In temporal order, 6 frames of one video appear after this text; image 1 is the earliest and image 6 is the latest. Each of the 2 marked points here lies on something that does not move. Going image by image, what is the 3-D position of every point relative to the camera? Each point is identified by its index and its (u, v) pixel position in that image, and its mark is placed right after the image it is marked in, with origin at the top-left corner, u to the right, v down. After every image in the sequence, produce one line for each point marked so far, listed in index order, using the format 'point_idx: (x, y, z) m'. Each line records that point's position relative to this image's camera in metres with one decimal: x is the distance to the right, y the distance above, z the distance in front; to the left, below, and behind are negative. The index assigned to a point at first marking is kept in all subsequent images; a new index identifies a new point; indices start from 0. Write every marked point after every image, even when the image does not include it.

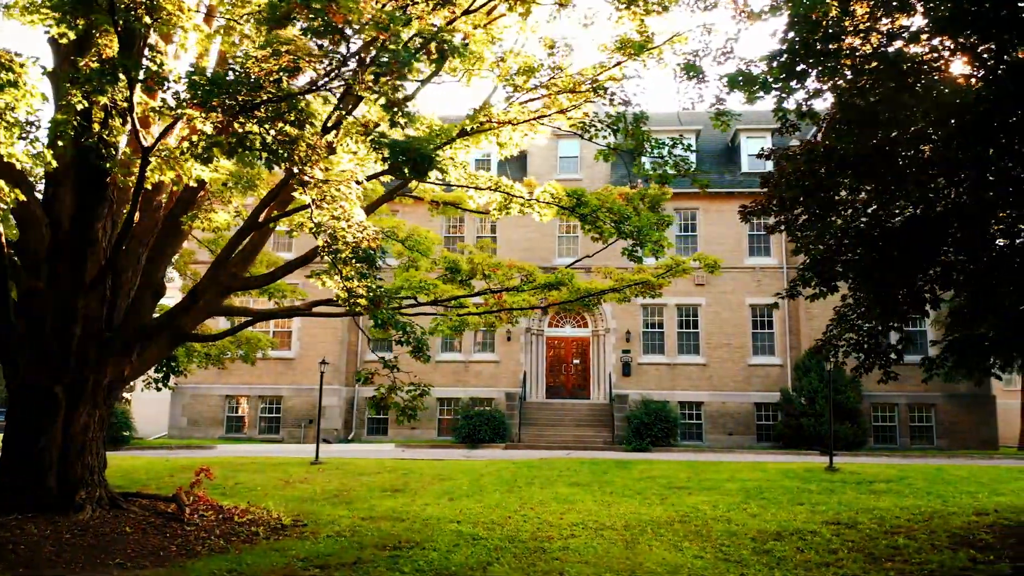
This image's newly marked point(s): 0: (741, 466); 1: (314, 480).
0: (+3.1, -2.4, +16.2) m
1: (-2.5, -2.4, +14.6) m
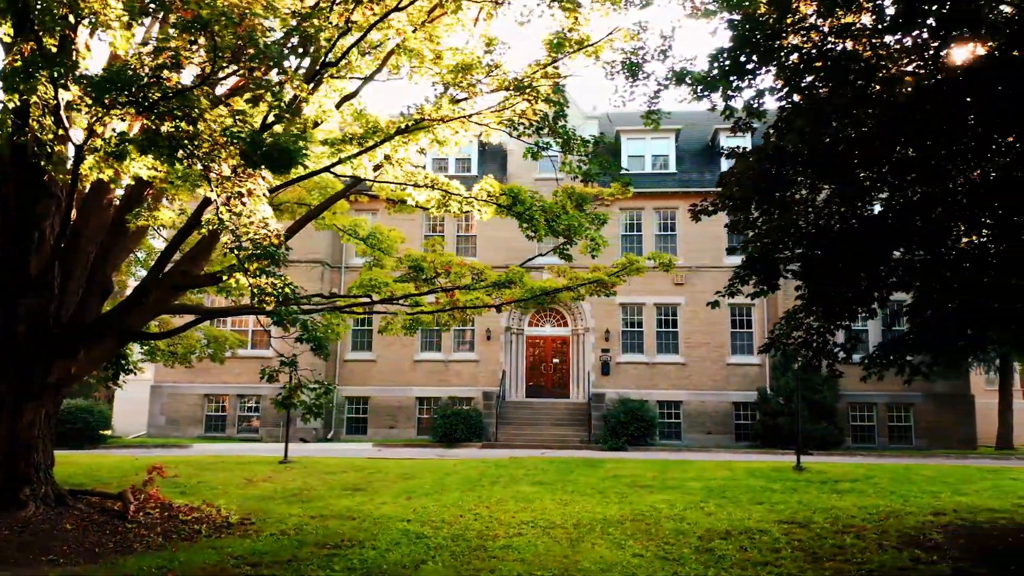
0: (+2.7, -2.4, +16.2) m
1: (-2.9, -2.4, +14.7) m
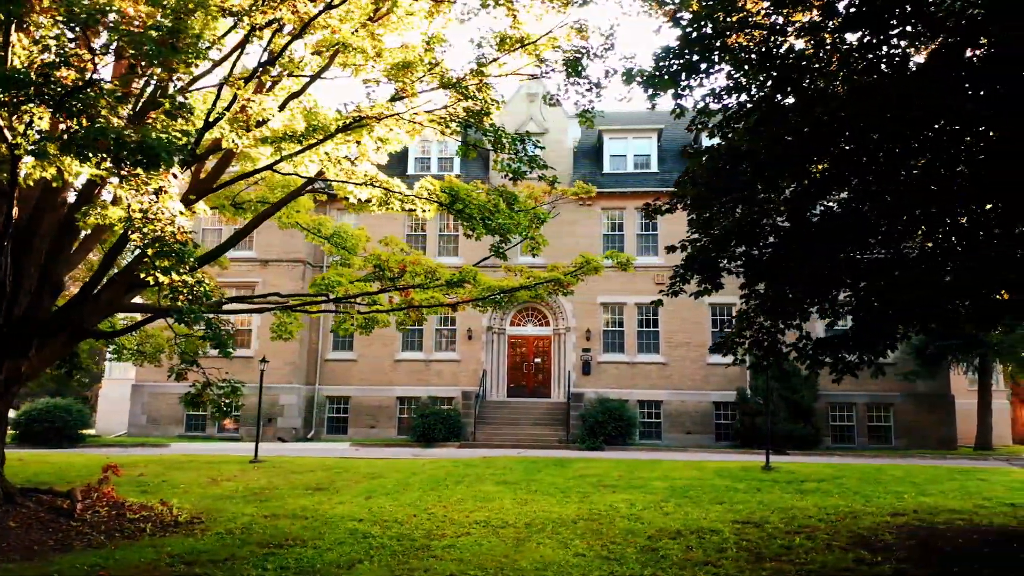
0: (+2.3, -2.4, +16.2) m
1: (-3.4, -2.4, +14.7) m
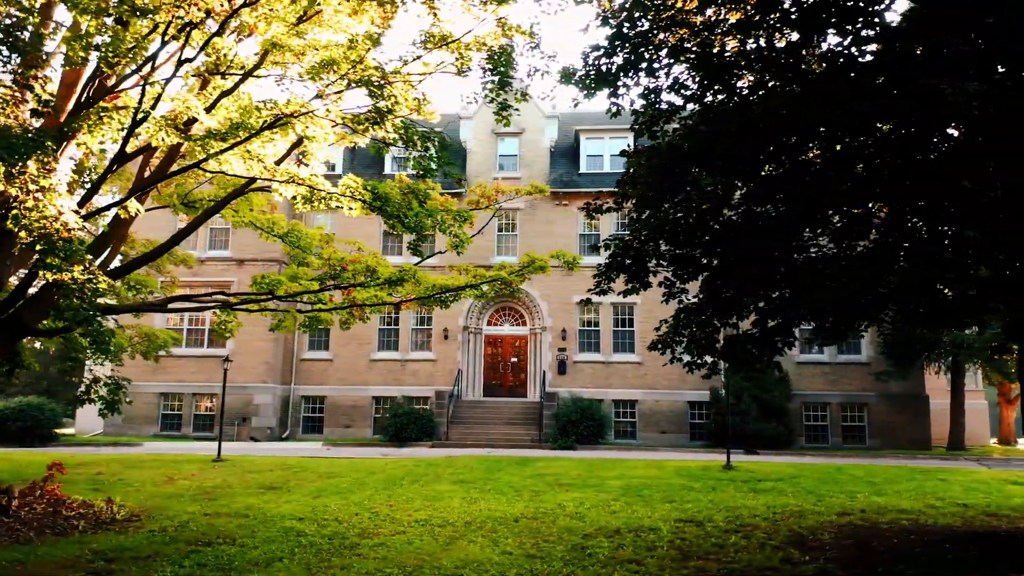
0: (+1.7, -2.4, +16.1) m
1: (-3.9, -2.4, +14.7) m
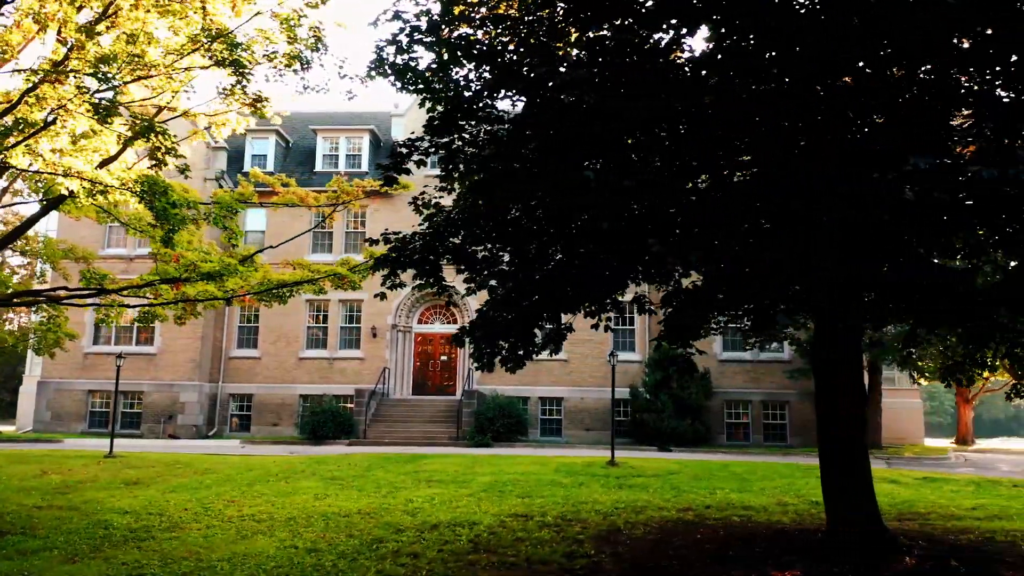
0: (+0.2, -2.3, +16.1) m
1: (-5.5, -2.3, +14.8) m
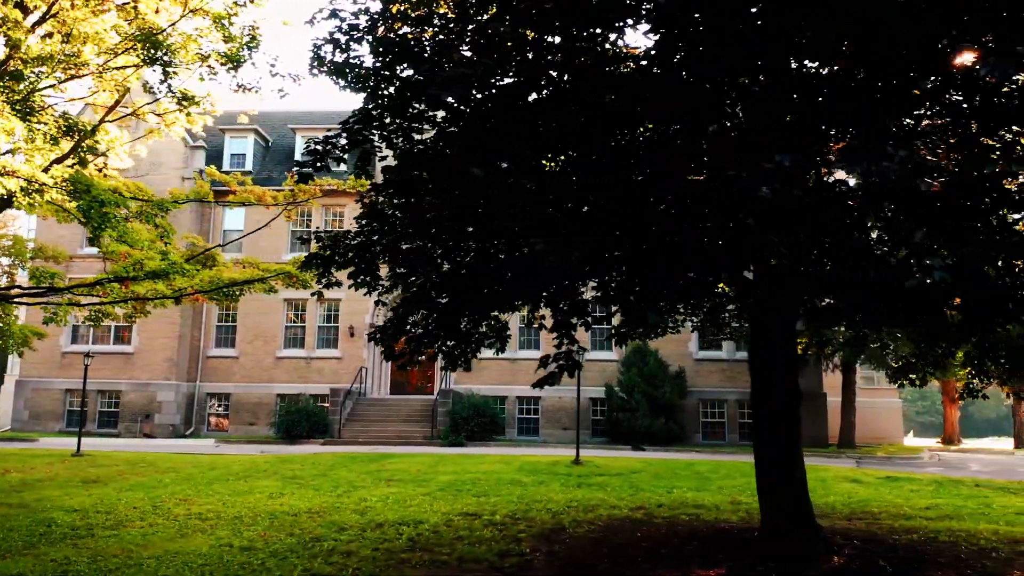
0: (-0.3, -2.3, +16.1) m
1: (-6.0, -2.3, +14.9) m
